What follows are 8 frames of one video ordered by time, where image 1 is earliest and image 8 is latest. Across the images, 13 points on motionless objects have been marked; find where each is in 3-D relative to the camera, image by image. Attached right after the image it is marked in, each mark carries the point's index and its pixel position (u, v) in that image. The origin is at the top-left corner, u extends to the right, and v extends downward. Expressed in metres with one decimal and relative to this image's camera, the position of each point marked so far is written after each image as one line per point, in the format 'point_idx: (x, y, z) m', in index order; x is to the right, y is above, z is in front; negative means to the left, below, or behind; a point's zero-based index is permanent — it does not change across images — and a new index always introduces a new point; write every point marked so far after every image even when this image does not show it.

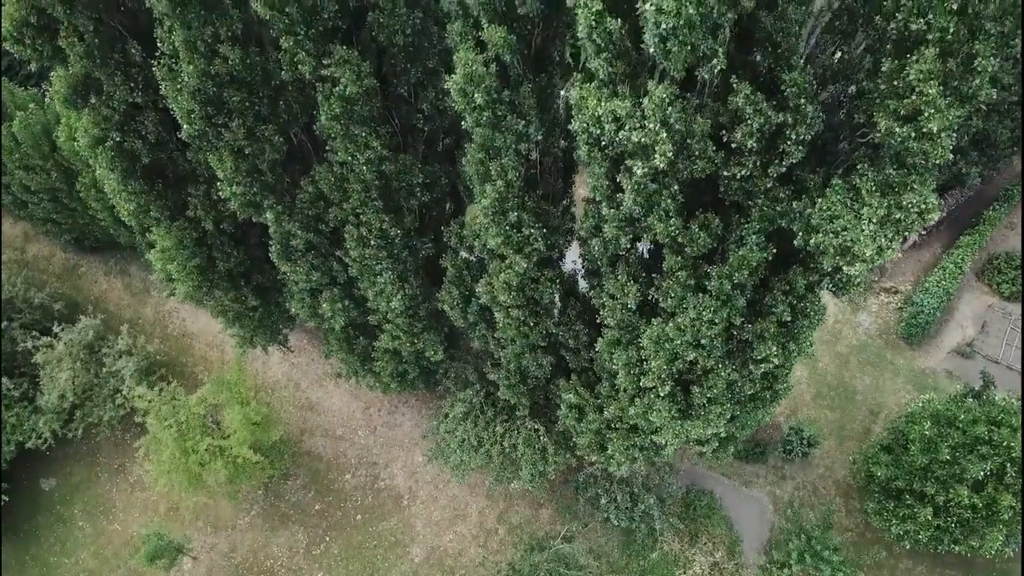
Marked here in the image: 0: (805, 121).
0: (+9.3, +5.3, +16.4) m
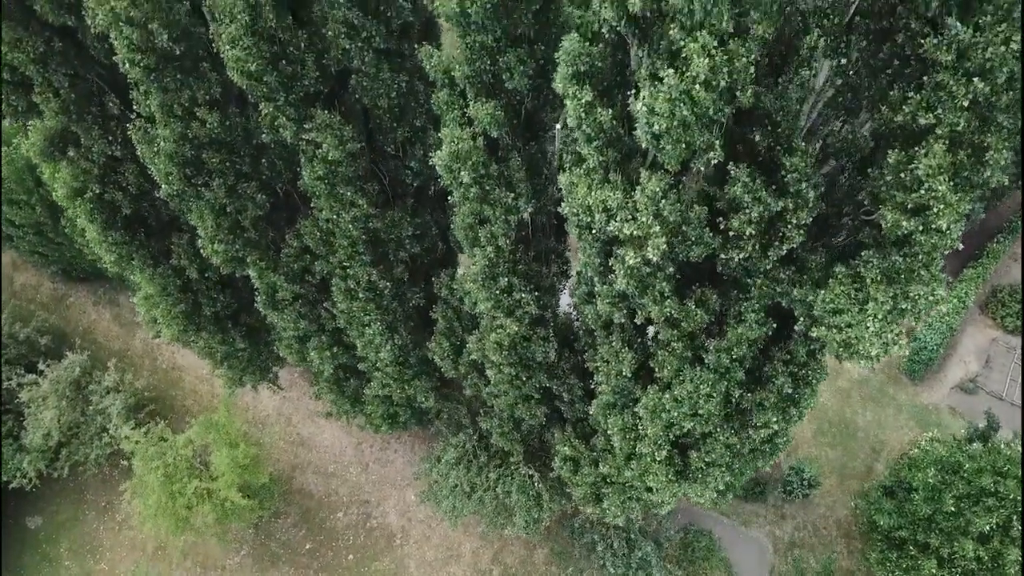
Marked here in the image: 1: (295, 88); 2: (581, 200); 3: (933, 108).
0: (+8.9, +2.5, +15.6) m
1: (-7.9, +7.4, +18.6) m
2: (+2.0, +2.6, +14.9) m
3: (+10.7, +4.6, +13.1) m
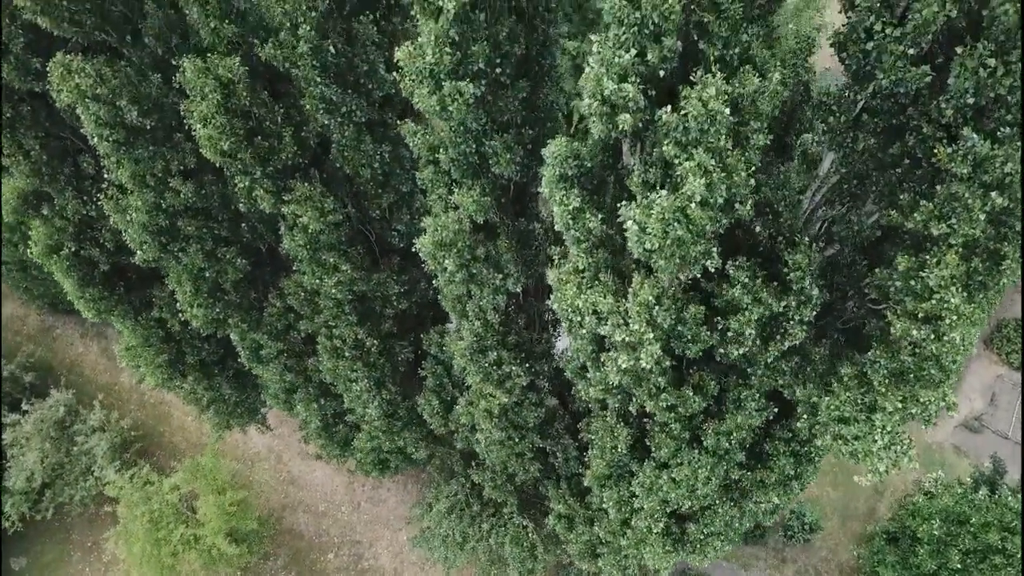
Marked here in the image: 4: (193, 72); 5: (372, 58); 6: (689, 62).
0: (+8.5, -0.4, +14.7) m
1: (-8.3, +4.4, +17.7) m
2: (+1.6, -0.3, +14.0) m
3: (+10.2, +1.7, +12.2) m
4: (-9.7, +6.6, +15.7) m
5: (-4.4, +7.4, +16.5) m
6: (+4.1, +4.3, +11.5) m
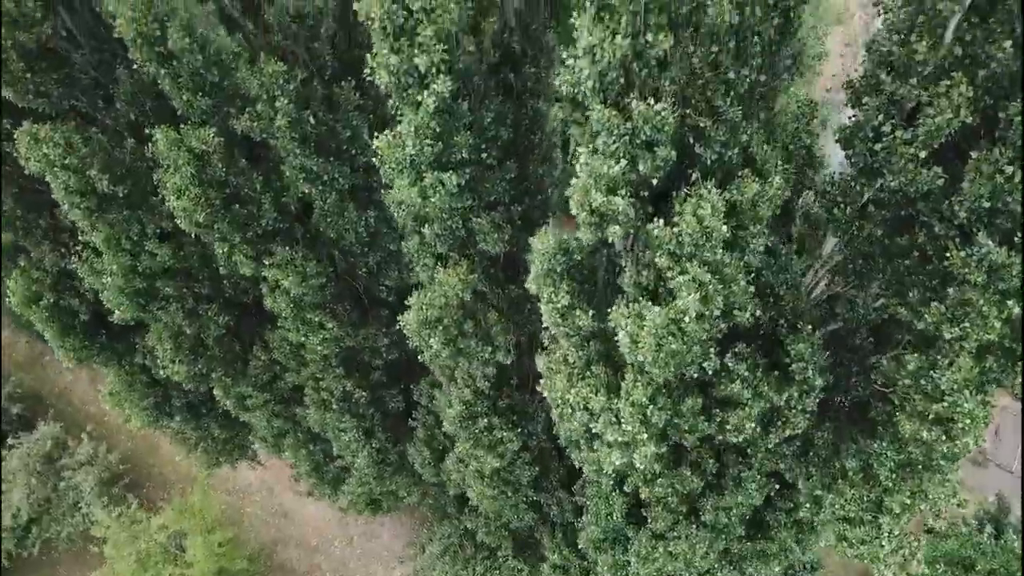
0: (+8.1, -2.8, +13.9) m
1: (-8.7, +2.0, +17.0) m
2: (+1.2, -2.8, +13.3) m
3: (+9.9, -0.7, +11.5) m
4: (-10.0, +4.2, +15.0) m
5: (-4.8, +5.0, +15.7) m
6: (+3.7, +1.9, +10.7) m
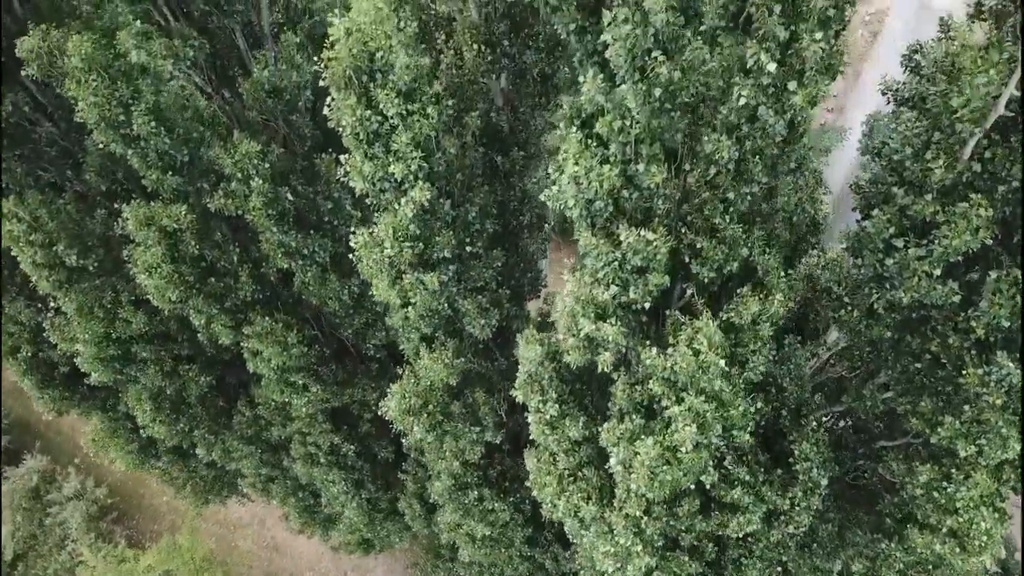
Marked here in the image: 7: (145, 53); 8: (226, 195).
0: (+7.8, -5.2, +13.2) m
1: (-9.0, -0.3, +16.2) m
2: (+0.9, -5.1, +12.5) m
3: (+9.6, -3.1, +10.7) m
4: (-10.4, +1.8, +14.2) m
5: (-5.1, +2.6, +15.0) m
6: (+3.4, -0.5, +9.9) m
7: (-8.3, +5.2, +11.7) m
8: (-8.0, +2.5, +14.4) m
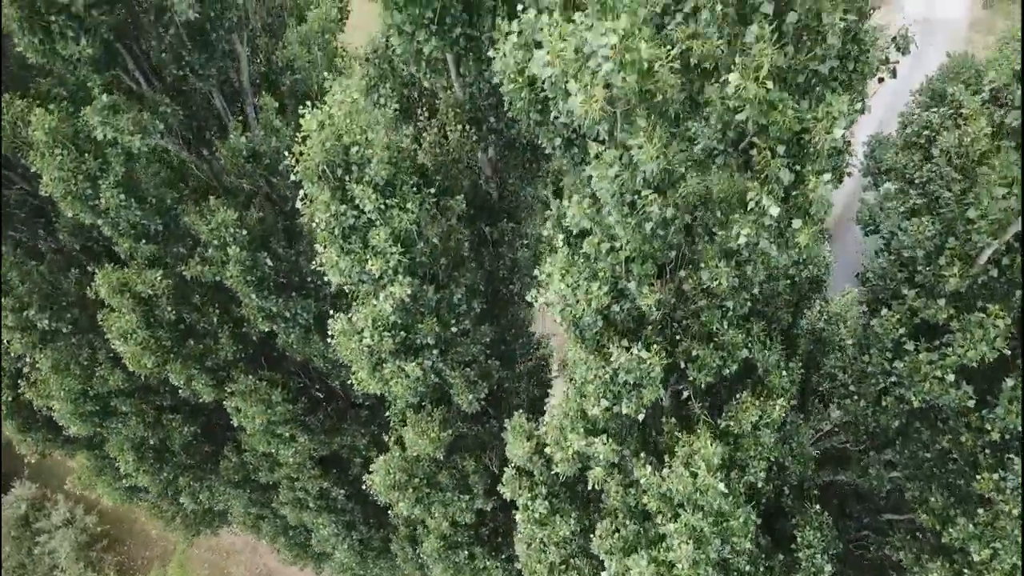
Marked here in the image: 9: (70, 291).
0: (+7.5, -7.0, +12.6) m
1: (-9.3, -2.2, +15.6) m
2: (+0.6, -7.0, +11.9) m
3: (+9.3, -4.9, +10.1) m
4: (-10.6, 0.0, +13.6) m
5: (-5.4, +0.8, +14.4) m
6: (+3.1, -2.4, +9.3) m
7: (-8.6, +3.4, +11.1) m
8: (-8.2, +0.7, +13.8) m
9: (-13.1, 0.0, +15.4) m
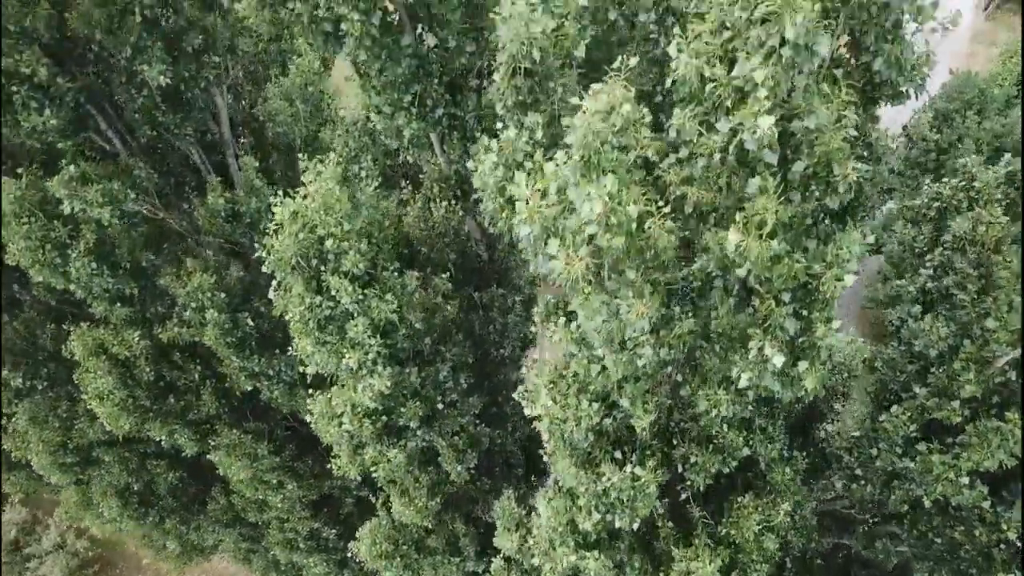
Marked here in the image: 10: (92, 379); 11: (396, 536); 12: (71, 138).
0: (+7.3, -8.6, +12.0) m
1: (-9.5, -3.8, +15.1) m
2: (+0.4, -8.5, +11.4) m
3: (+9.1, -6.5, +9.6) m
4: (-10.9, -1.6, +13.1) m
5: (-5.6, -0.8, +13.8) m
6: (+2.9, -3.9, +8.8) m
7: (-8.8, +1.8, +10.6) m
8: (-8.5, -0.9, +13.3) m
9: (-13.3, -1.6, +14.9) m
10: (-10.9, -2.4, +13.4) m
11: (-3.0, -6.5, +13.6) m
12: (-9.2, +3.1, +10.7) m
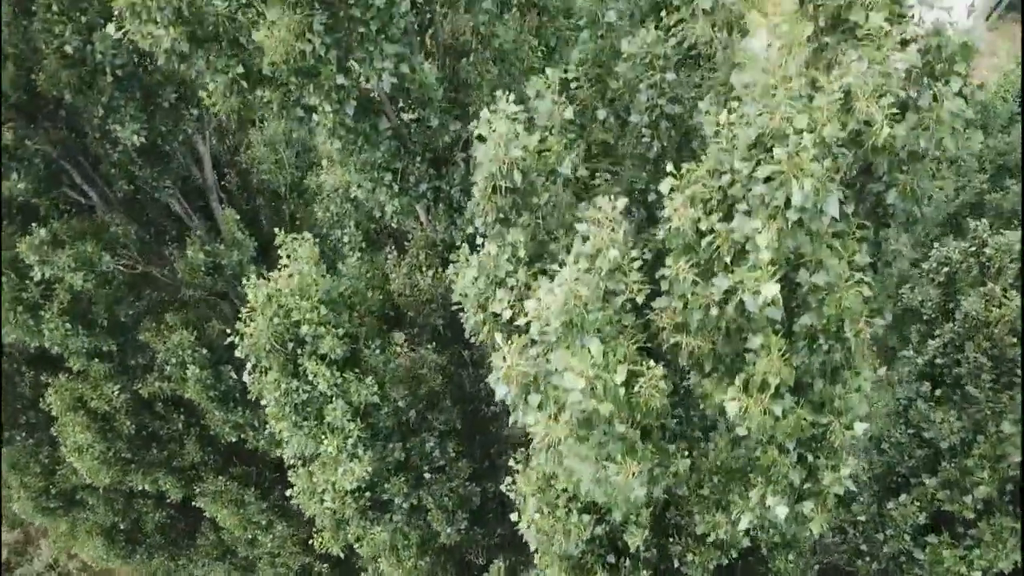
0: (+7.1, -9.9, +11.6) m
1: (-9.7, -5.1, +14.6) m
2: (+0.2, -9.8, +10.9) m
3: (+8.9, -7.8, +9.1) m
4: (-11.1, -2.9, +12.7) m
5: (-5.8, -2.1, +13.4) m
6: (+2.7, -5.2, +8.3) m
7: (-9.0, +0.5, +10.1) m
8: (-8.6, -2.2, +12.8) m
9: (-13.5, -2.9, +14.5) m
10: (-11.1, -3.7, +13.0) m
11: (-3.2, -7.8, +13.1) m
12: (-9.3, +1.9, +10.3) m
